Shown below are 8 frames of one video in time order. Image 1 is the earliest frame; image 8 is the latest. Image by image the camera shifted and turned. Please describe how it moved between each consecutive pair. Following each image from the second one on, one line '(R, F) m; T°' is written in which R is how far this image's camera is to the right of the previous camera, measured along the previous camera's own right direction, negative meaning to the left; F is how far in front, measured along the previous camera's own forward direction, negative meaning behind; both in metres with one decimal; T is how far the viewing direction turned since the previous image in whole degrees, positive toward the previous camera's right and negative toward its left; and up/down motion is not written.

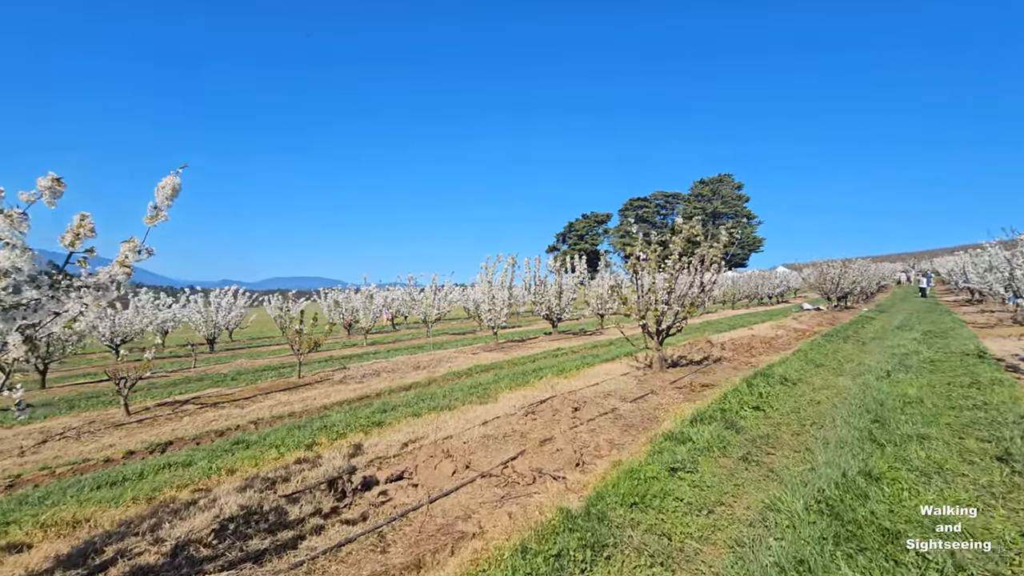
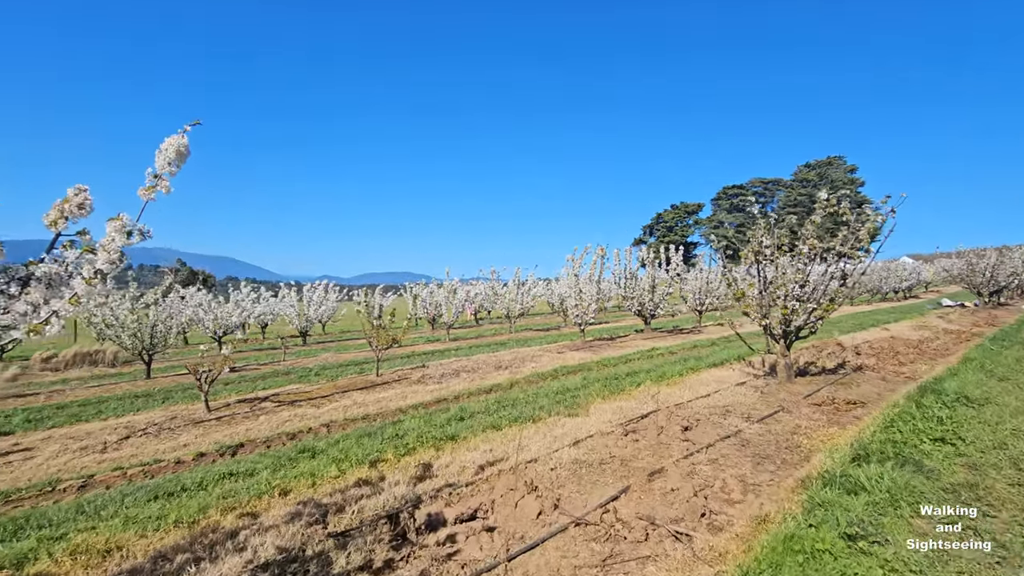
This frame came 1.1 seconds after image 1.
(-0.2, +1.9) m; -9°
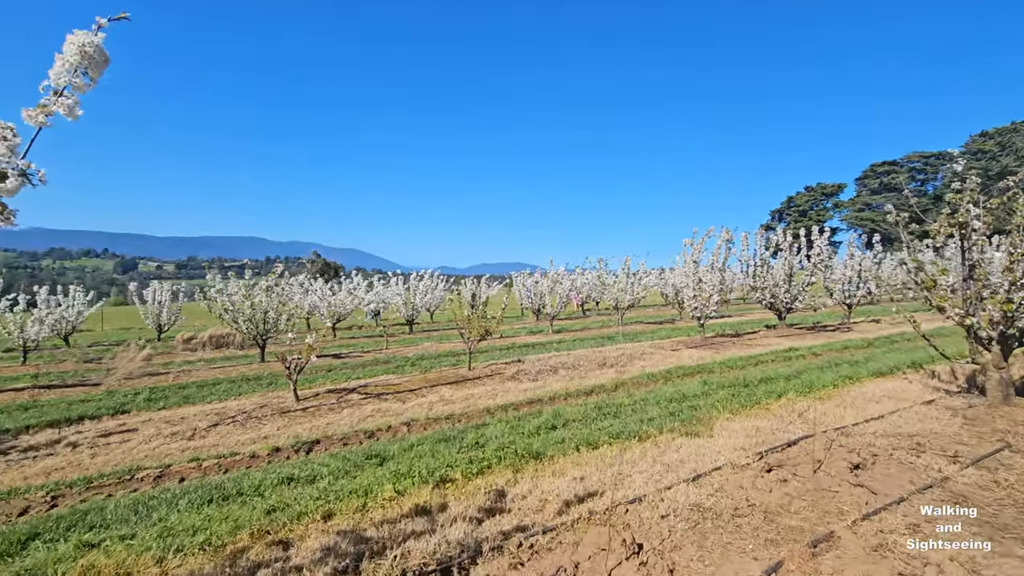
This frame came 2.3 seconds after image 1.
(+0.2, +2.1) m; -12°
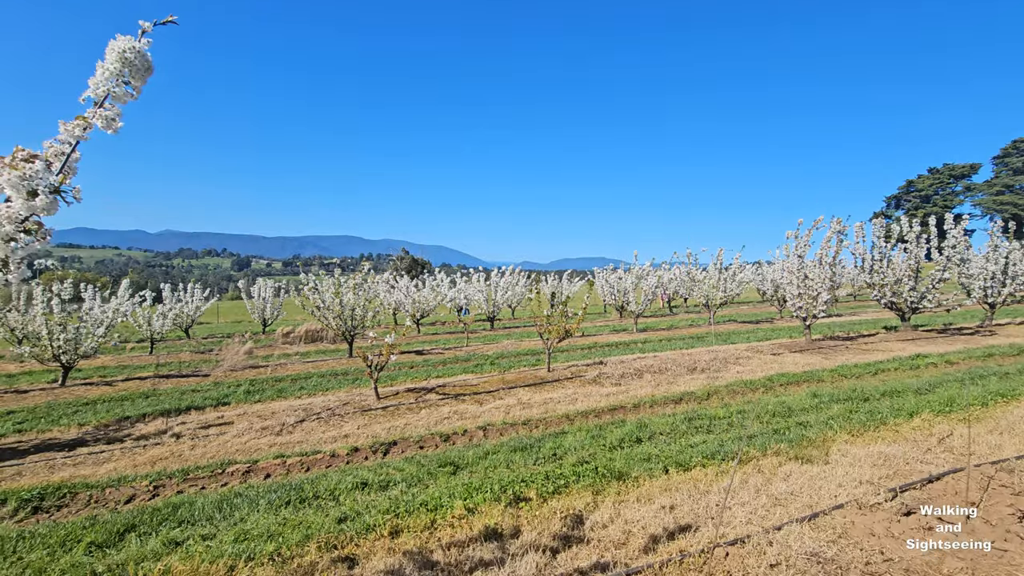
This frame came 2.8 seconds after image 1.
(0.0, +0.7) m; -9°
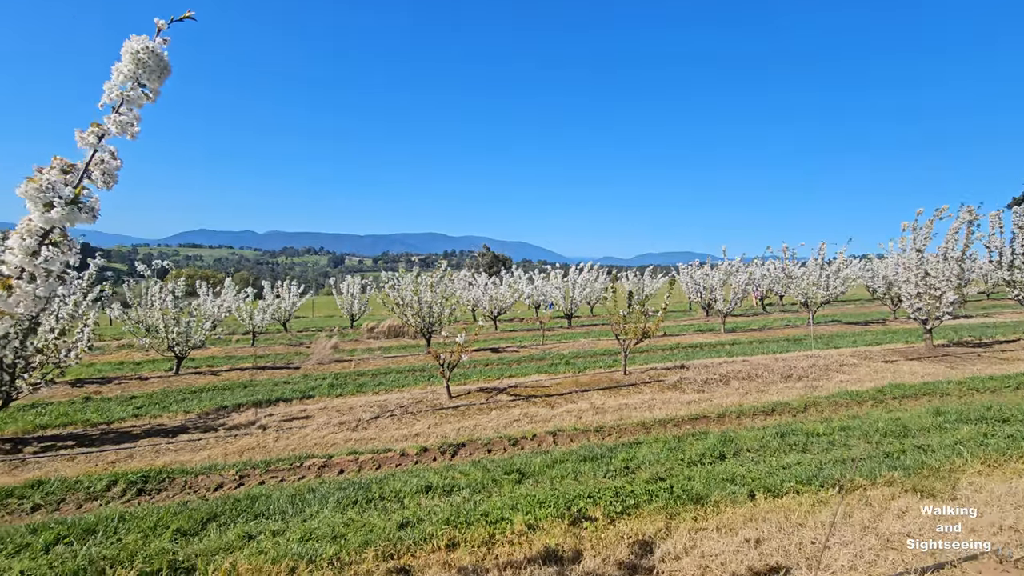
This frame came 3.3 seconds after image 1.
(+0.2, +0.5) m; -9°
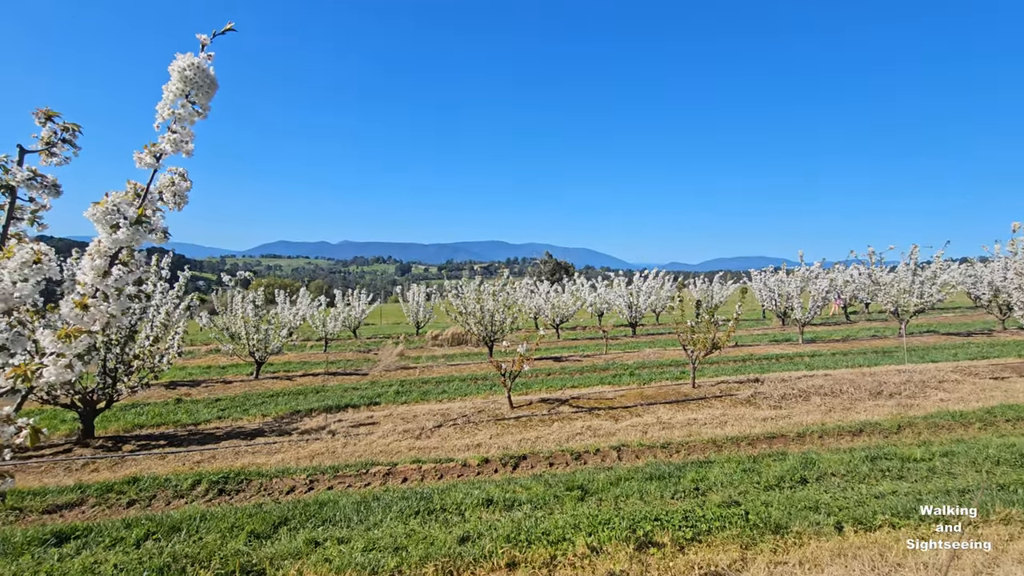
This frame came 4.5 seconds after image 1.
(0.0, +0.2) m; -7°
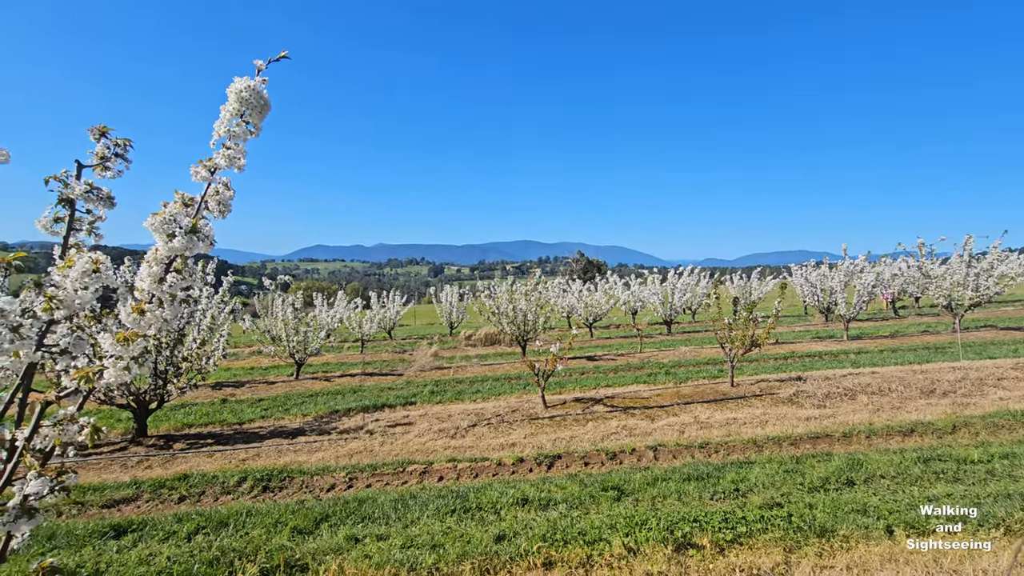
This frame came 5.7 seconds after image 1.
(0.0, 0.0) m; -4°
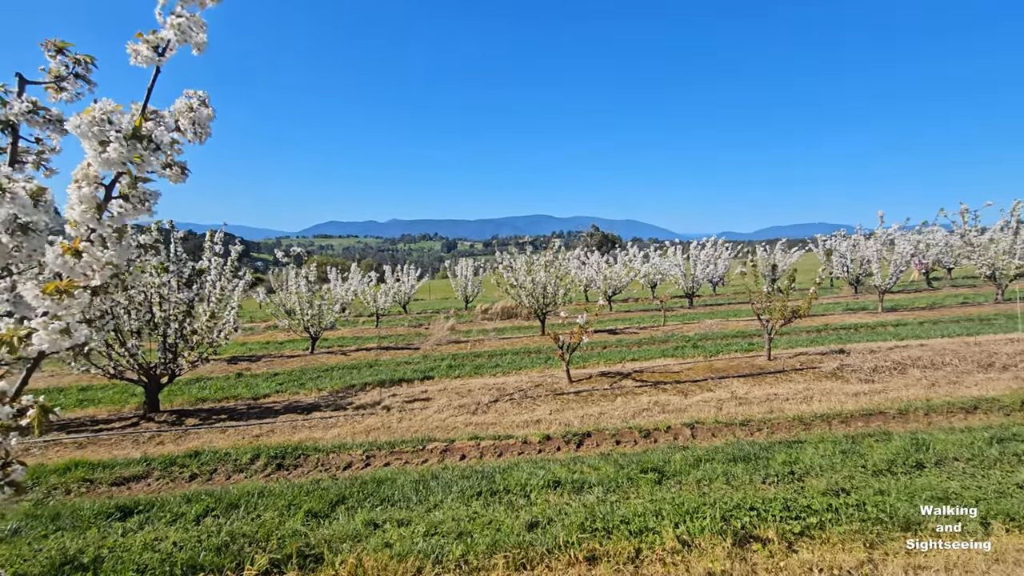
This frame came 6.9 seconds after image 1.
(-0.2, +0.8) m; -2°
